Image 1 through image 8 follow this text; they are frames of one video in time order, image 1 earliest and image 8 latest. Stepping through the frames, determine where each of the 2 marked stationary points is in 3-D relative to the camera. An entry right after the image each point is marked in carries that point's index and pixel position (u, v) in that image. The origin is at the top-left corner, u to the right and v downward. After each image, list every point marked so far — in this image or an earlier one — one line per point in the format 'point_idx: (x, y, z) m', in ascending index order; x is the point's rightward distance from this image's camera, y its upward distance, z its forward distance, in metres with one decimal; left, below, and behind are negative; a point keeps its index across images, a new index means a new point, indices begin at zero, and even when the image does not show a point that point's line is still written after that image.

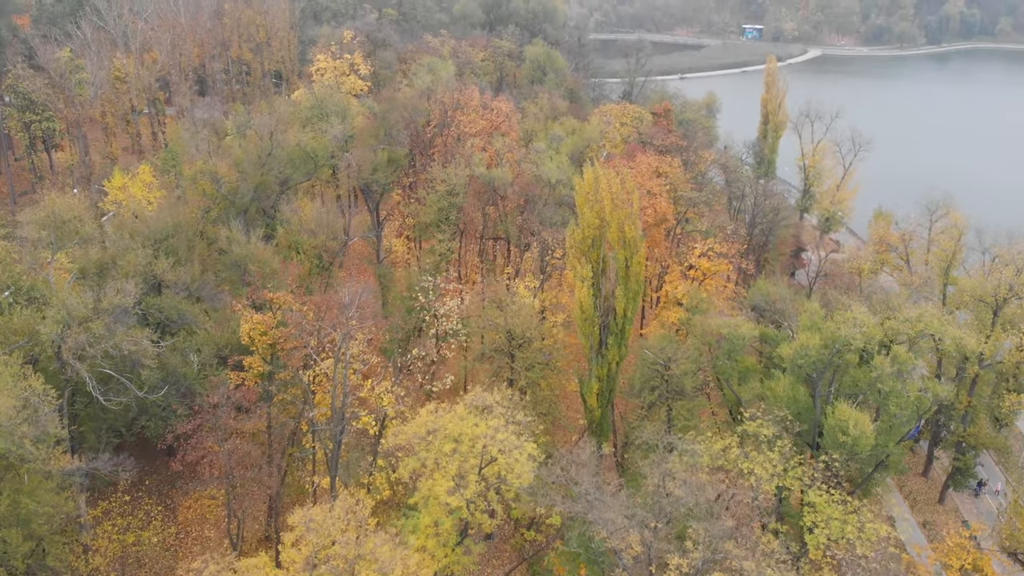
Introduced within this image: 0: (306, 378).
0: (-6.0, -2.6, +20.0) m
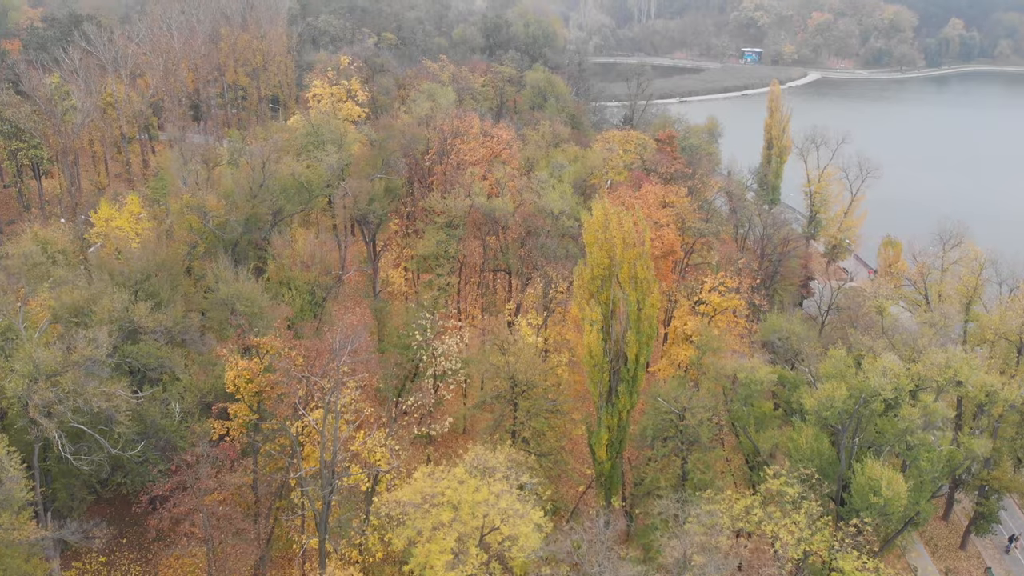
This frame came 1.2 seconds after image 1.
0: (-5.9, -3.8, +18.7) m
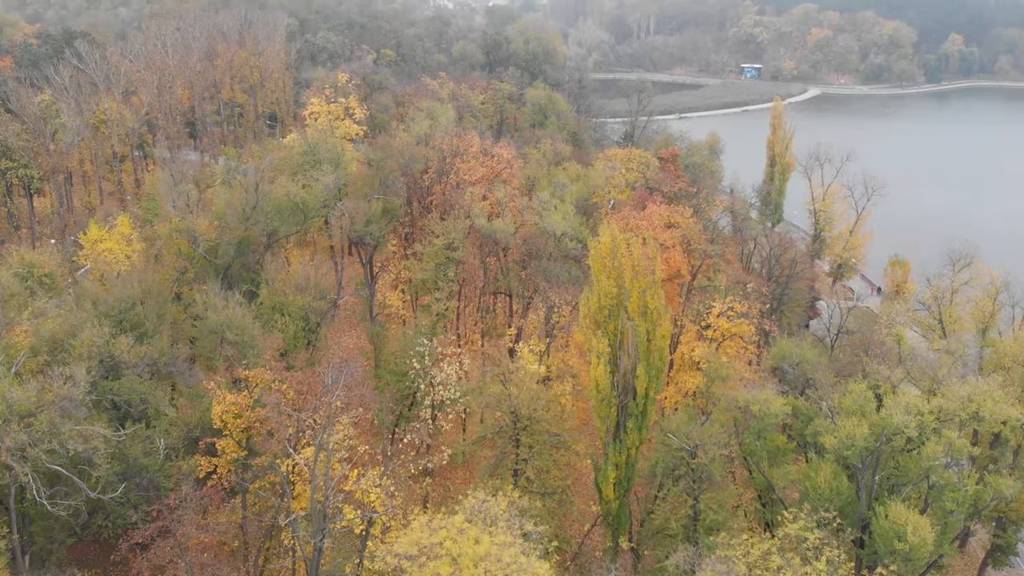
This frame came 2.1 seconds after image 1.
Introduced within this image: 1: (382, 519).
0: (-5.8, -4.6, +17.7) m
1: (-3.3, -5.9, +17.7) m
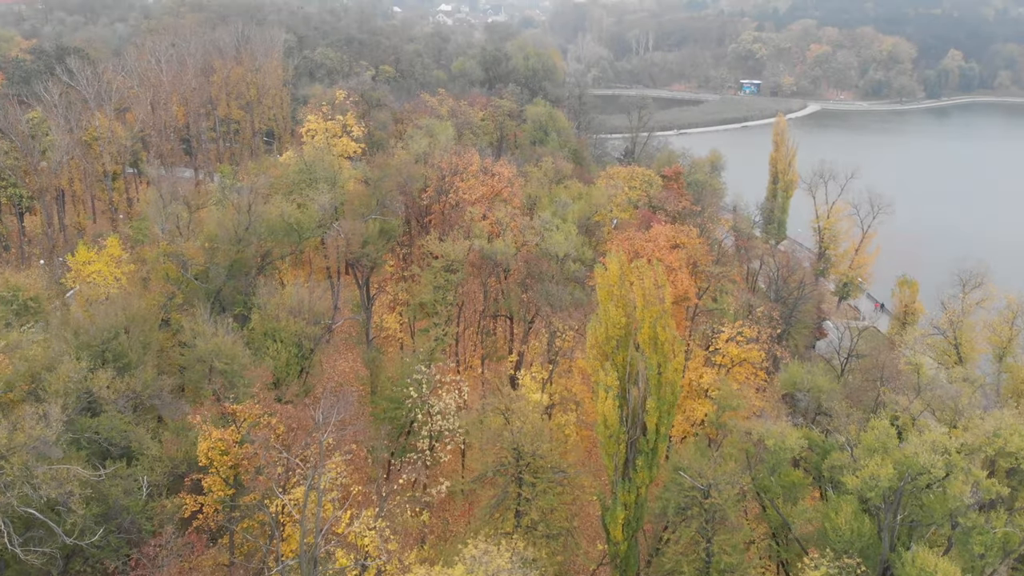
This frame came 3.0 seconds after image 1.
0: (-5.7, -5.4, +16.6) m
1: (-3.3, -6.6, +16.7) m
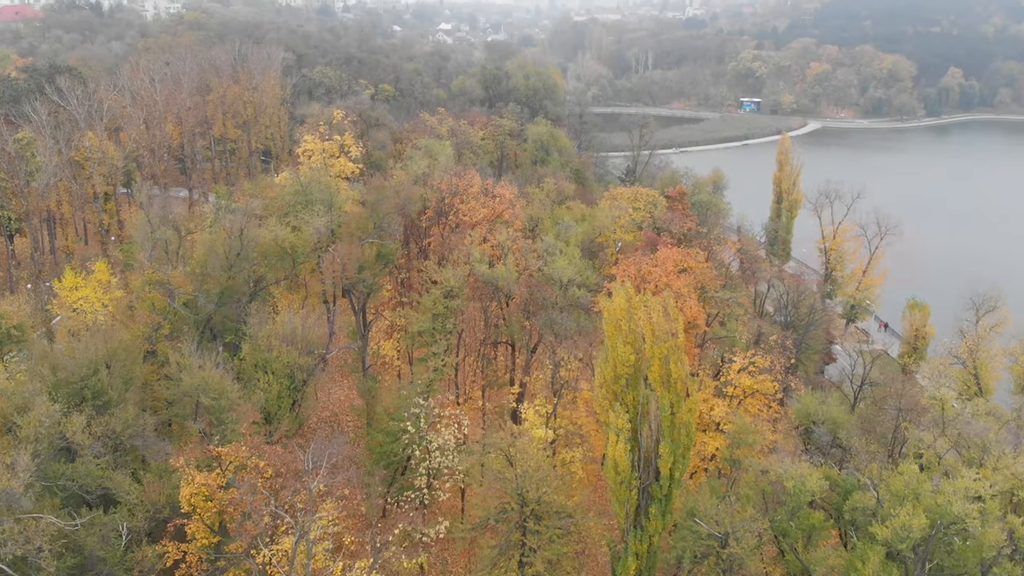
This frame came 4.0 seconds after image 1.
0: (-5.6, -6.2, +15.5) m
1: (-3.2, -7.5, +15.5) m
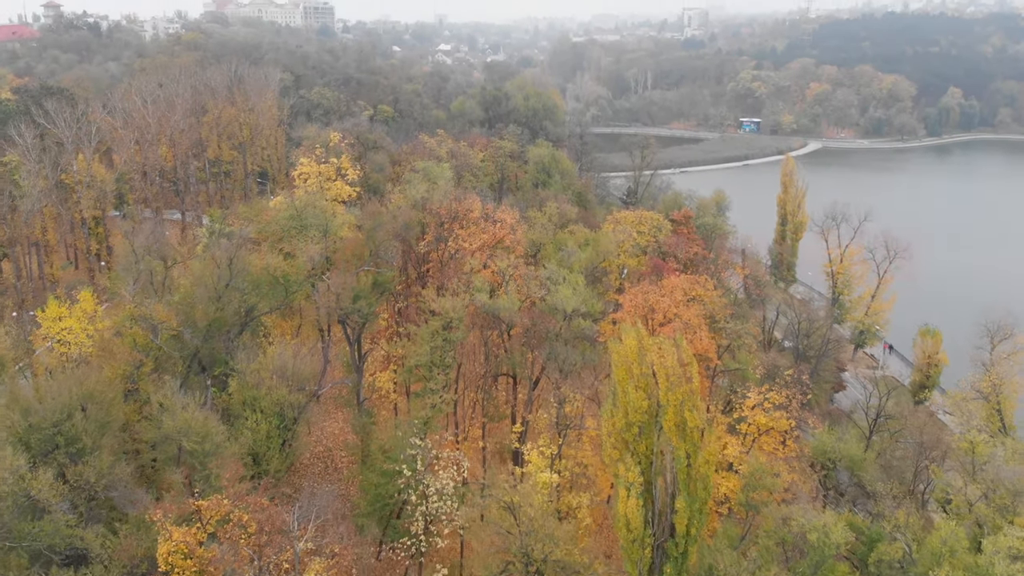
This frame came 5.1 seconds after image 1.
0: (-5.6, -7.0, +14.1) m
1: (-3.1, -8.3, +14.1) m
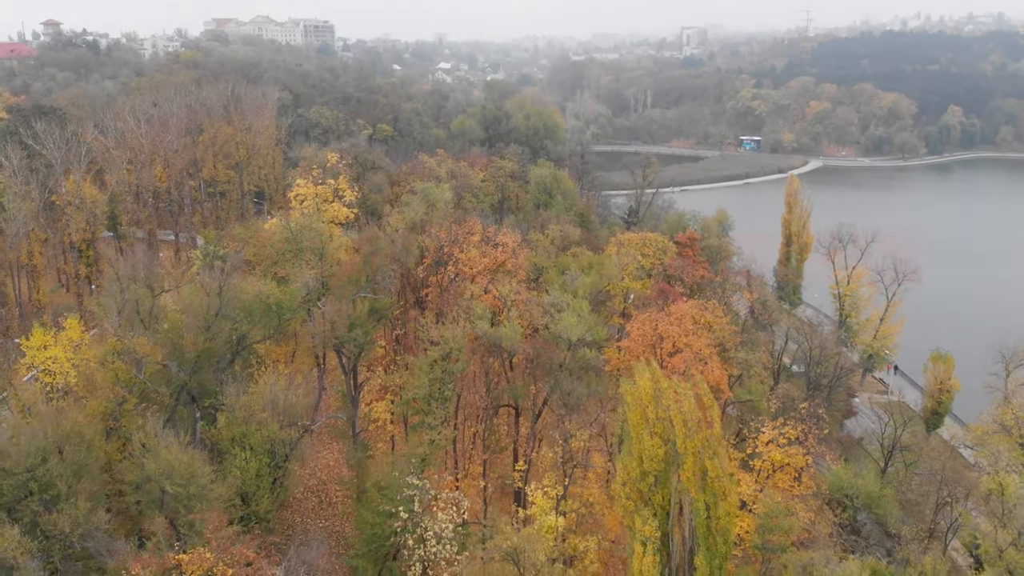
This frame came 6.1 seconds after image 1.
0: (-5.5, -7.8, +13.0) m
1: (-3.0, -9.1, +12.9) m
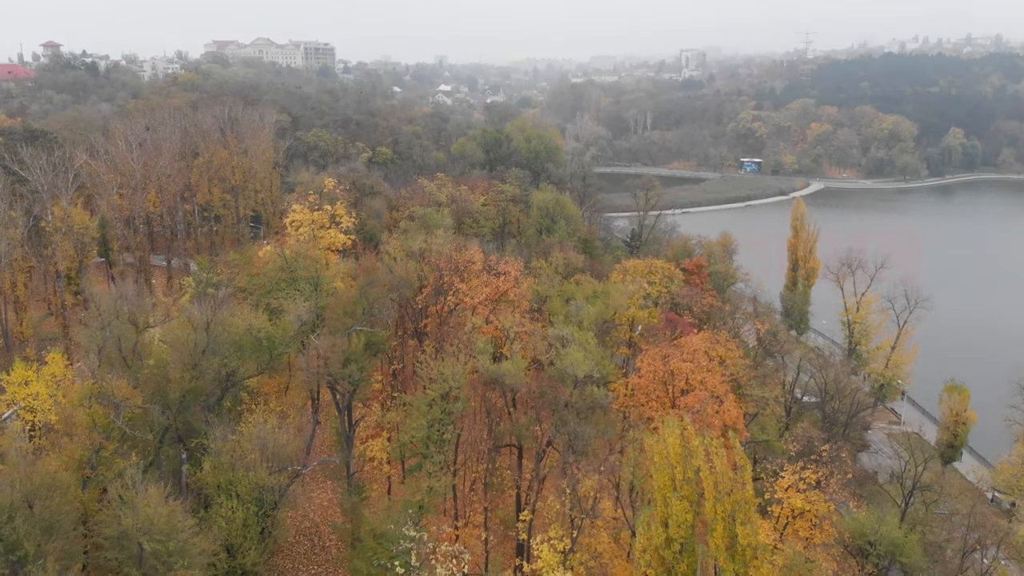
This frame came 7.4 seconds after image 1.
0: (-5.3, -8.6, +11.6) m
1: (-2.8, -9.9, +11.5) m
